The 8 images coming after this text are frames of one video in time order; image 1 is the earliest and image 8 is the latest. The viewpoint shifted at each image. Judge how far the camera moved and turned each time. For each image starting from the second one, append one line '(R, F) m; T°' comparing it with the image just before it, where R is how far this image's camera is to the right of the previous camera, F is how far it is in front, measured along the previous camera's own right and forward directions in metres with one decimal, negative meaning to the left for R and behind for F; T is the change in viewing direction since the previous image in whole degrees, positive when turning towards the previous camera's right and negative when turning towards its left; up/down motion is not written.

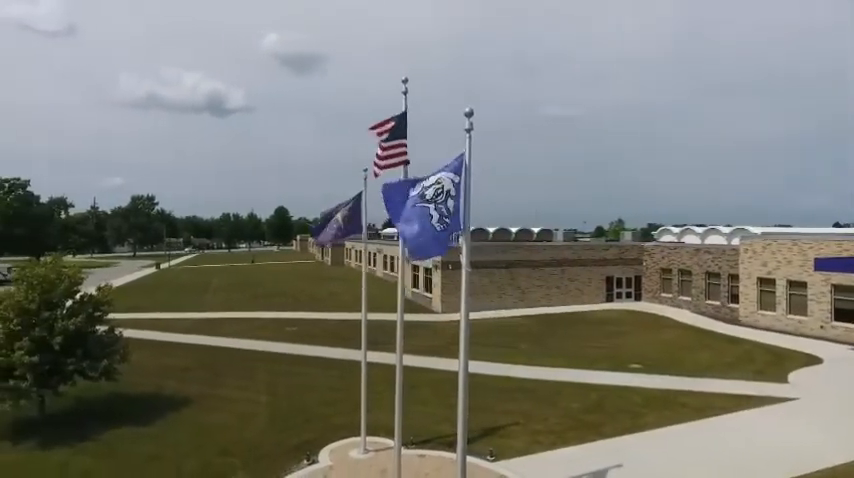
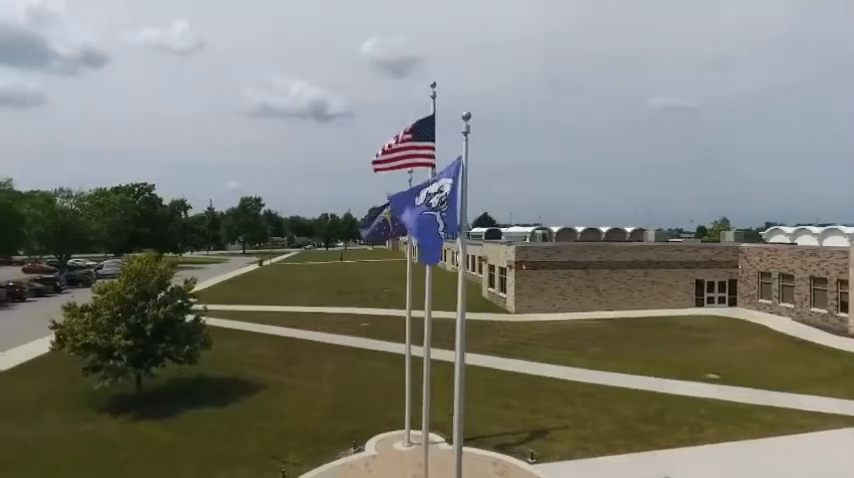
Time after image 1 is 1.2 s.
(+1.3, -0.1) m; -10°
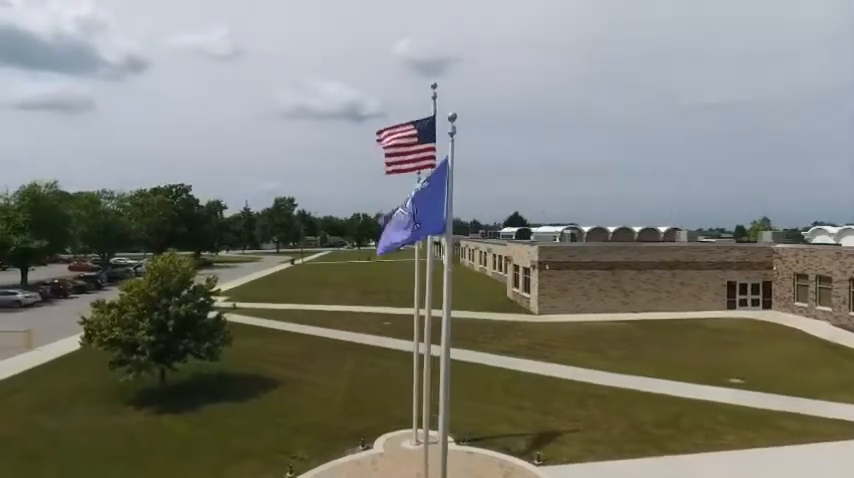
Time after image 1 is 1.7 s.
(+0.6, 0.0) m; -4°
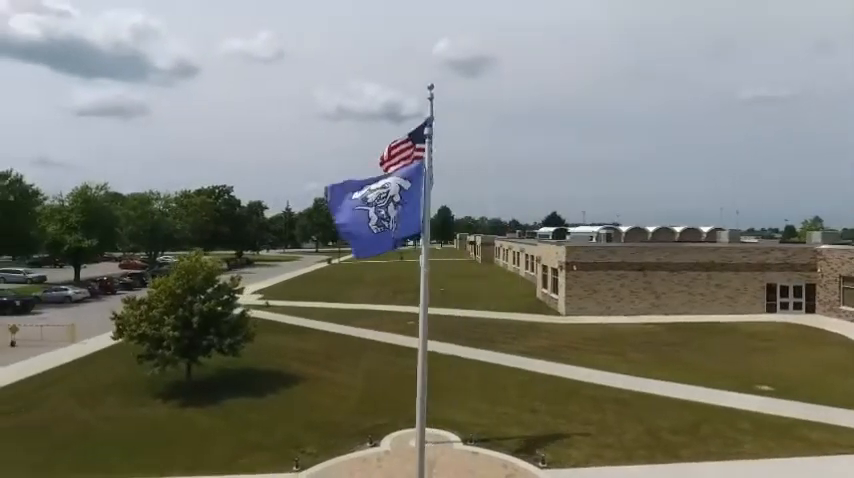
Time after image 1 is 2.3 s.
(+0.8, 0.0) m; -4°
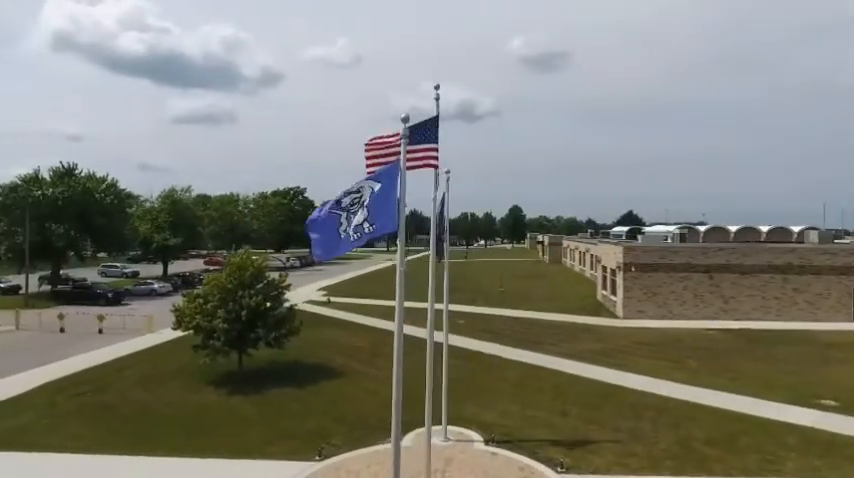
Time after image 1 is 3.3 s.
(+1.4, 0.0) m; -8°
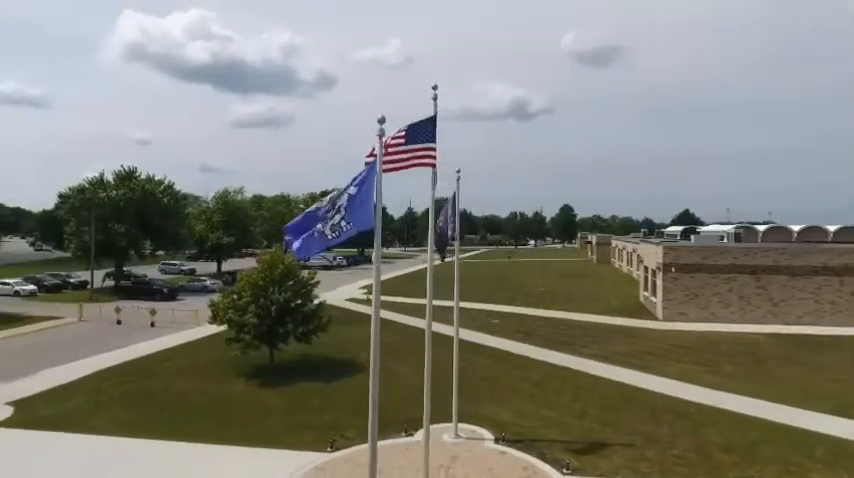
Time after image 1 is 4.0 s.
(+1.1, -0.1) m; -6°
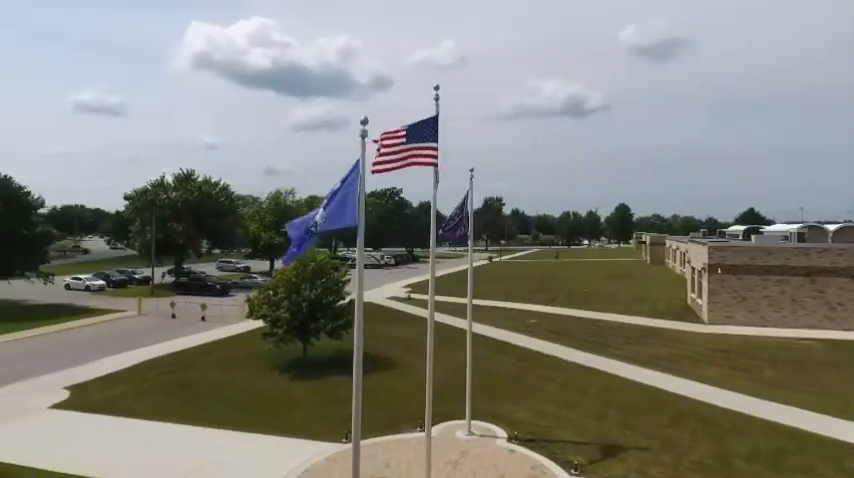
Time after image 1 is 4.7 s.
(+1.1, -0.1) m; -6°
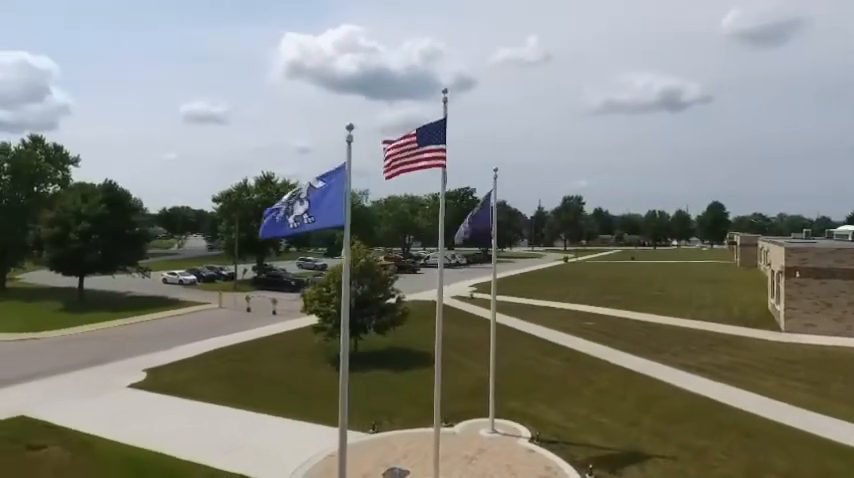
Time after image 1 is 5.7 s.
(+1.5, -0.2) m; -9°
